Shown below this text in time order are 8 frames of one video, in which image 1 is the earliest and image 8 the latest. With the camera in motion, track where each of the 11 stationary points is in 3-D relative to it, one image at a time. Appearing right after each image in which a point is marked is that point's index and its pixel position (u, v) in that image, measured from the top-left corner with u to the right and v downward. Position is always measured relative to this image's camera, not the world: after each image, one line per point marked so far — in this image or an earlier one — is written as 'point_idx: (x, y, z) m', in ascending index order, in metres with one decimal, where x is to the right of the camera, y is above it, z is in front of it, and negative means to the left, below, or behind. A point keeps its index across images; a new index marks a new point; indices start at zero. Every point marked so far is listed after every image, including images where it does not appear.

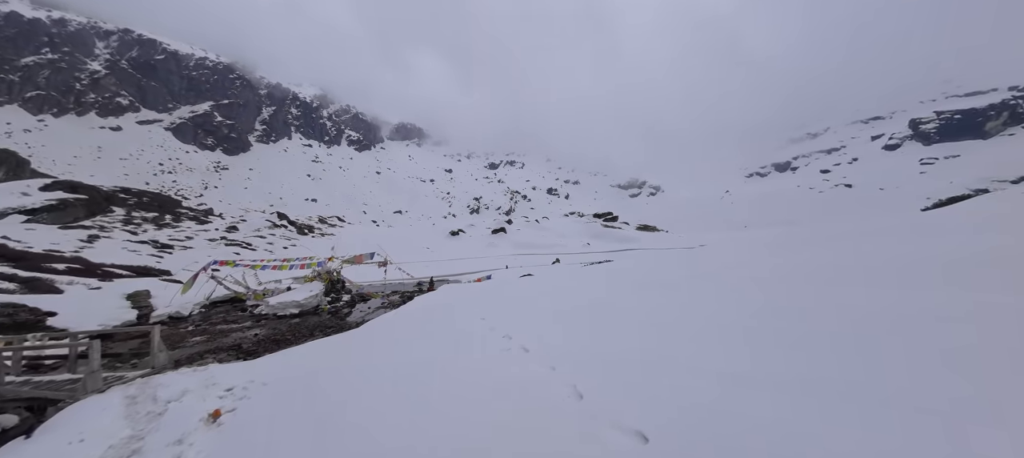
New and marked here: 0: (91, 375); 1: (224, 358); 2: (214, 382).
0: (-6.7, -2.3, +4.9) m
1: (-7.5, -3.3, +8.0) m
2: (-4.5, -2.4, +4.7) m
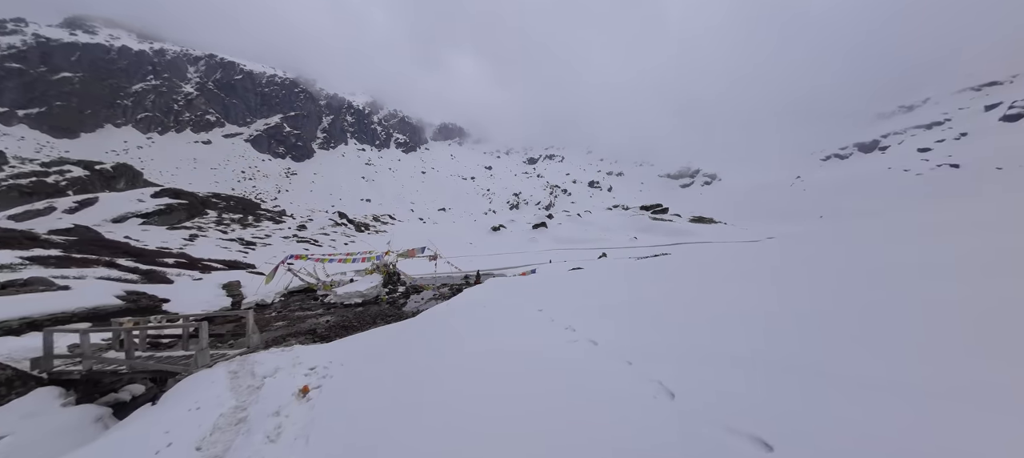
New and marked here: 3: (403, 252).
0: (-5.7, -2.3, +5.7) m
1: (-6.0, -3.2, +8.9) m
2: (-3.6, -2.3, +5.3) m
3: (-6.6, -1.4, +18.3) m
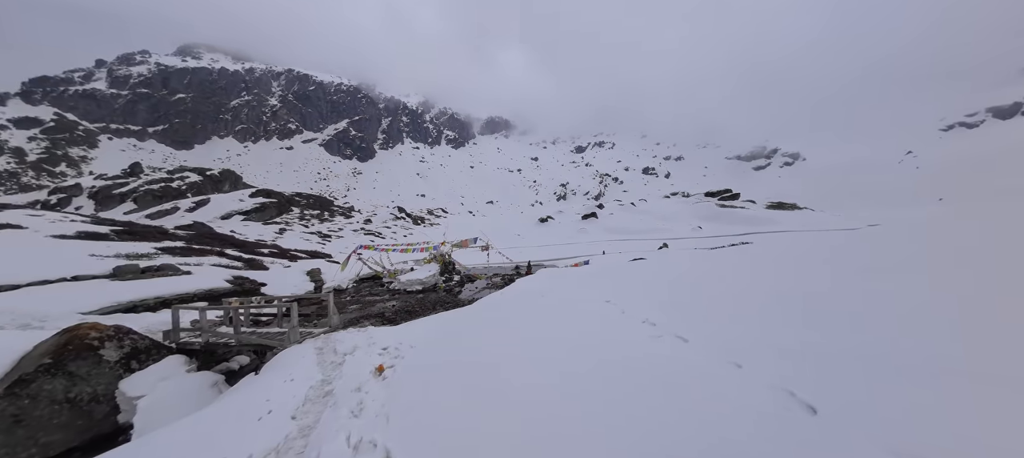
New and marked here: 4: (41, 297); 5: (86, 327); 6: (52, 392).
0: (-4.5, -2.1, +6.4) m
1: (-4.4, -2.9, +9.7) m
2: (-2.5, -2.1, +5.6) m
3: (-3.4, -0.9, +19.0) m
4: (-12.5, -1.8, +8.1) m
5: (-7.4, -1.7, +5.3) m
6: (-7.0, -2.5, +4.6) m
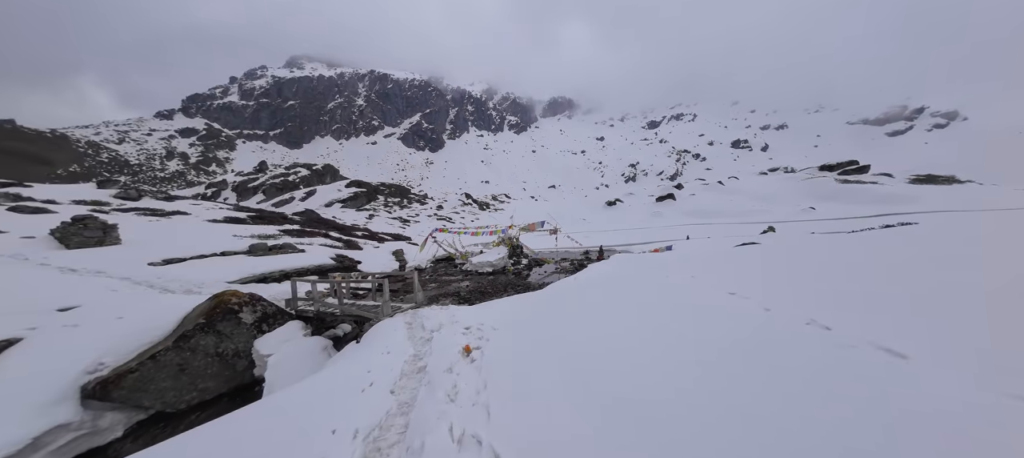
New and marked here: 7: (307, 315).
0: (-2.8, -1.7, +6.9) m
1: (-2.0, -2.4, +10.1) m
2: (-1.0, -1.7, +5.7) m
3: (+0.8, +0.2, +18.9) m
4: (-10.3, -1.3, +10.2) m
5: (-5.9, -1.3, +6.4) m
6: (-5.6, -2.2, +5.7) m
7: (-5.1, -2.1, +7.7) m
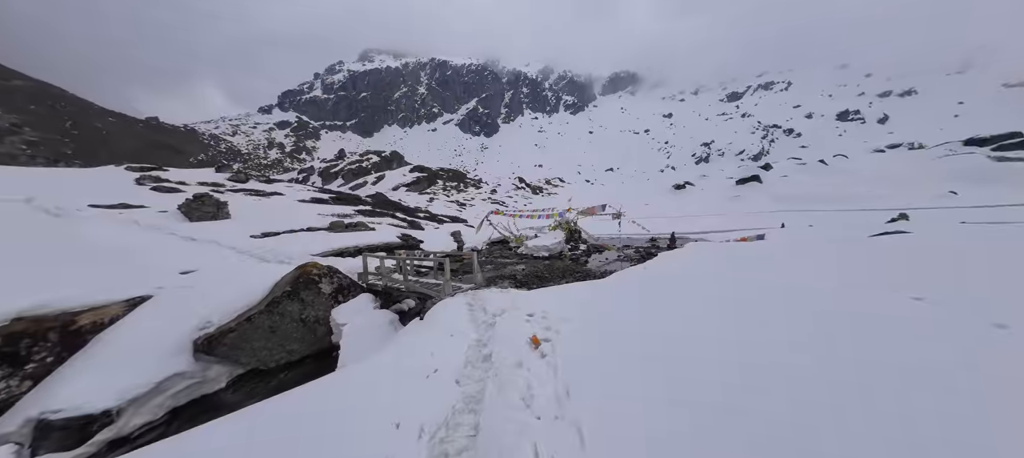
0: (-1.5, -1.2, +6.9) m
1: (-0.1, -1.8, +9.9) m
2: (+0.1, -1.4, +5.4) m
3: (+4.3, +1.1, +17.9) m
4: (-8.3, -0.5, +11.4) m
5: (-4.5, -0.8, +6.9) m
6: (-4.4, -1.7, +6.2) m
7: (-3.5, -1.6, +8.1) m
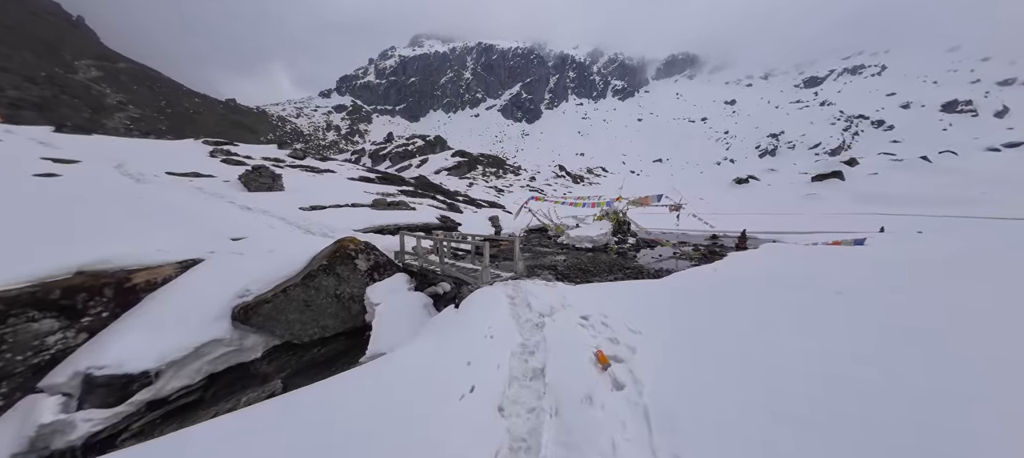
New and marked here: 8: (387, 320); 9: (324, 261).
0: (-0.5, -0.8, +6.3) m
1: (+1.1, -1.4, +9.2) m
2: (+0.8, -1.1, +4.7) m
3: (+6.5, +1.6, +16.5) m
4: (-6.7, +0.5, +11.5) m
5: (-3.6, -0.3, +6.7) m
6: (-3.6, -1.1, +6.0) m
7: (-2.5, -1.0, +7.8) m
8: (-2.3, -1.7, +5.7) m
9: (-3.7, -0.6, +6.1) m
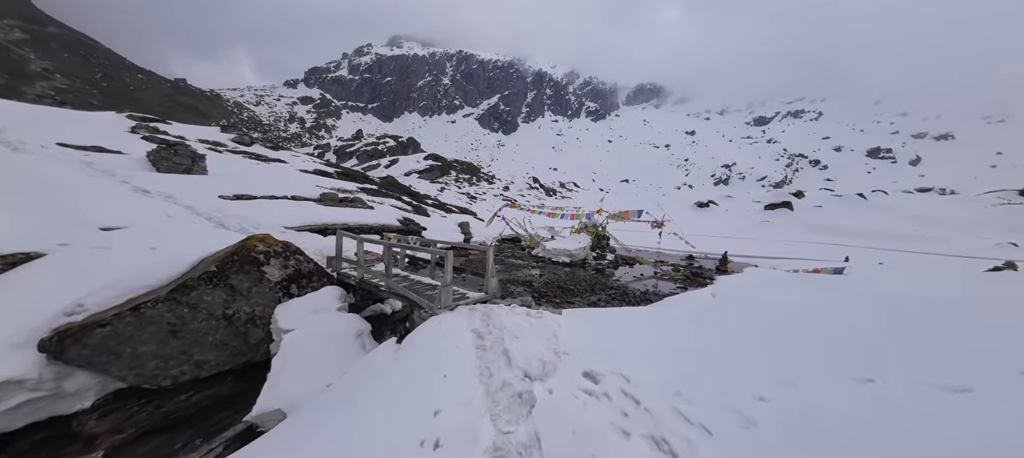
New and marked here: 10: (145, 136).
0: (-1.0, -0.9, +4.9) m
1: (+0.3, -1.6, +7.8) m
2: (+0.4, -1.2, +3.3) m
3: (+5.1, +0.8, +15.8) m
4: (-7.6, +0.6, +9.5) m
5: (-4.1, -0.2, +4.9) m
6: (-4.1, -1.0, +4.2) m
7: (-3.1, -1.0, +6.1) m
8: (-2.8, -1.6, +4.0) m
9: (-4.1, -0.5, +4.3) m
10: (-21.3, +5.4, +18.0) m
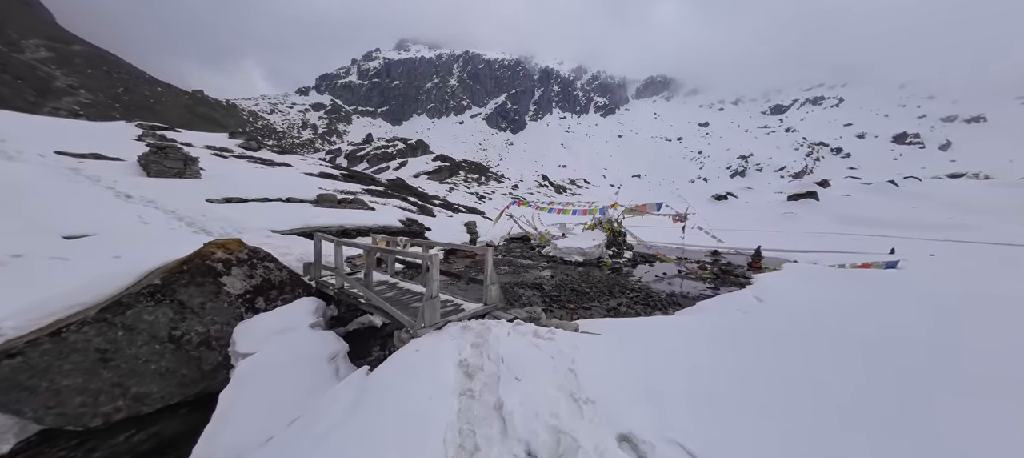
0: (-1.0, -0.9, +4.1) m
1: (+0.5, -1.5, +7.0) m
2: (+0.5, -1.2, +2.5) m
3: (+5.5, +1.0, +14.7) m
4: (-7.4, +0.5, +8.9) m
5: (-4.0, -0.2, +4.3) m
6: (-4.0, -1.1, +3.5) m
7: (-3.0, -1.0, +5.4) m
8: (-2.7, -1.7, +3.3) m
9: (-4.1, -0.6, +3.7) m
10: (-20.9, +4.9, +17.9) m
